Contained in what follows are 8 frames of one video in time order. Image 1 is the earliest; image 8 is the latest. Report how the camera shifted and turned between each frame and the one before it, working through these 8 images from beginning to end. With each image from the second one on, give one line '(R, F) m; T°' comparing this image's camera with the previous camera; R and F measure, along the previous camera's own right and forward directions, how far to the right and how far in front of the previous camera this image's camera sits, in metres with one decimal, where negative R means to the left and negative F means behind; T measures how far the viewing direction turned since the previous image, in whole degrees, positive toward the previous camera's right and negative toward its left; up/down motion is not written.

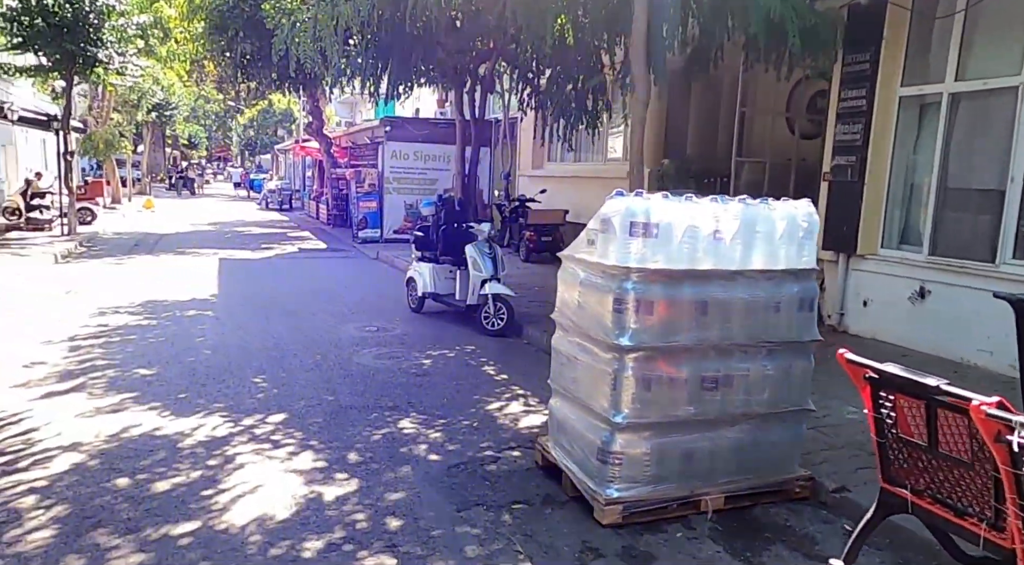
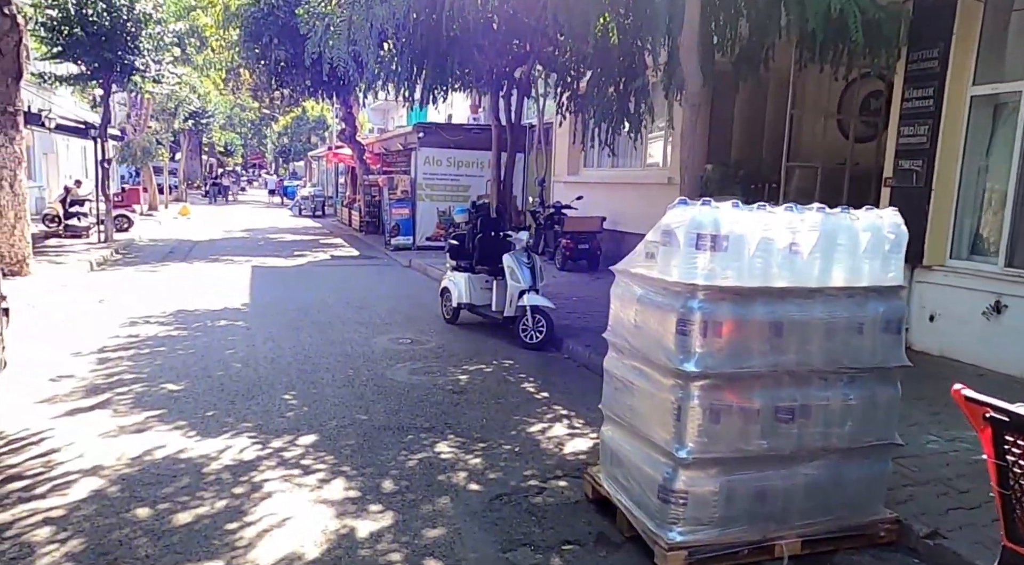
(-0.1, +0.4) m; -2°
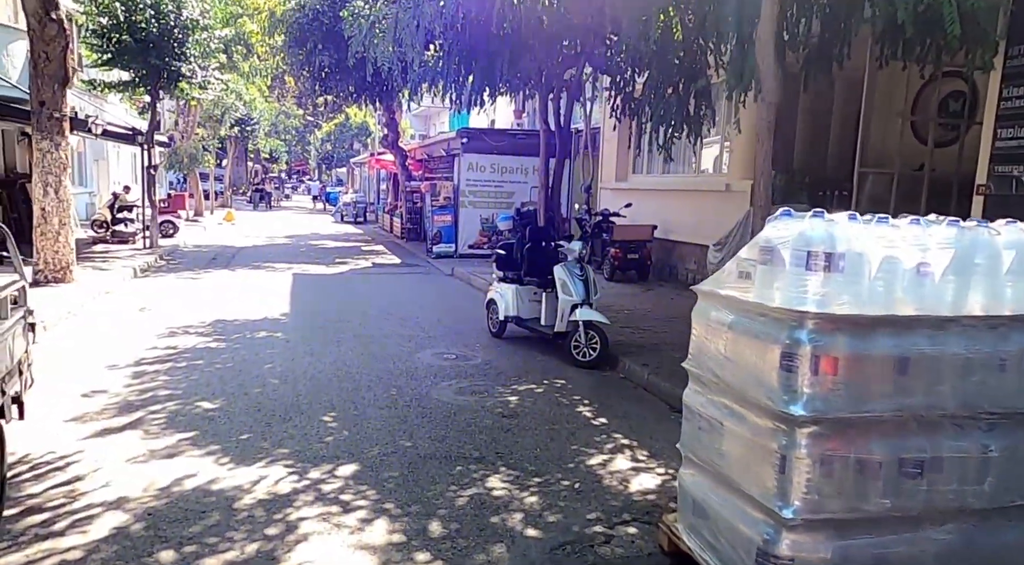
(-0.1, +0.5) m; -3°
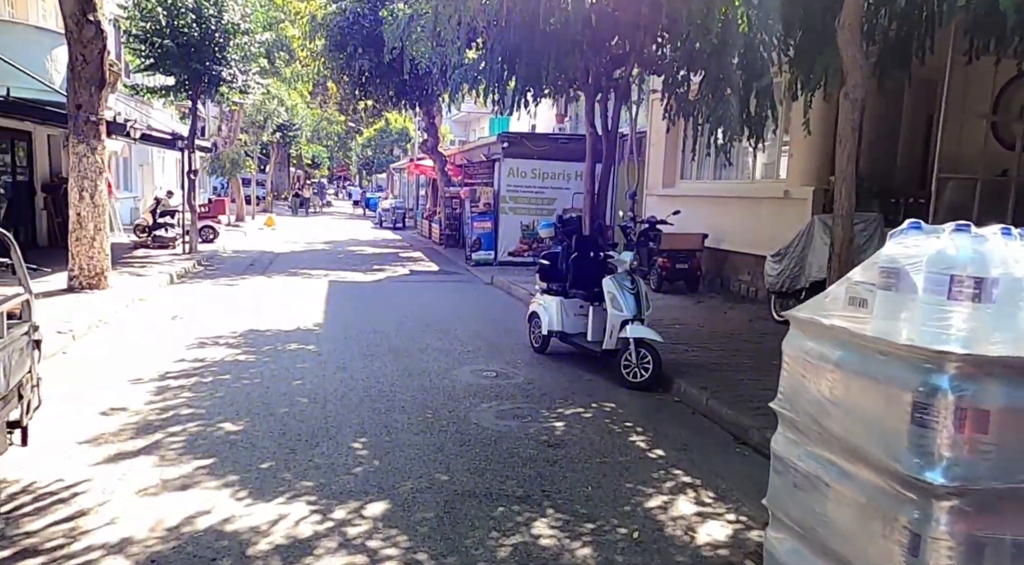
(-0.1, +0.6) m; -3°
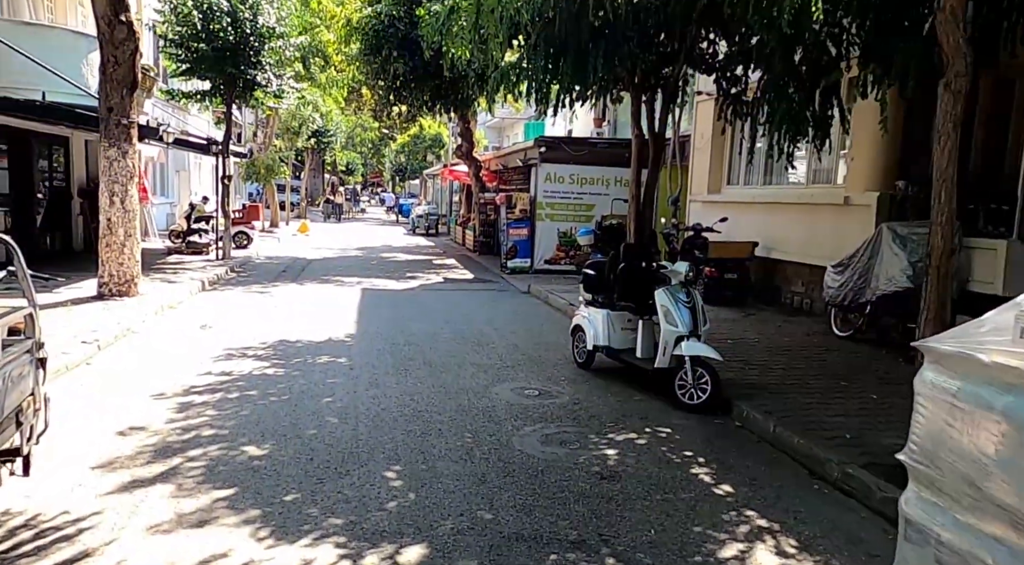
(-0.1, +0.5) m; -2°
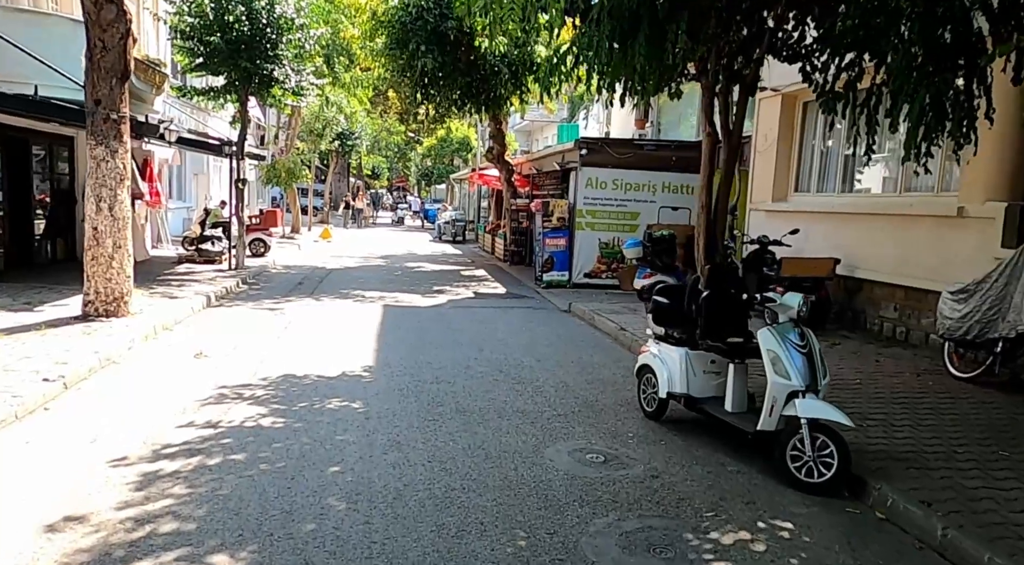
(-0.2, +1.6) m; -2°
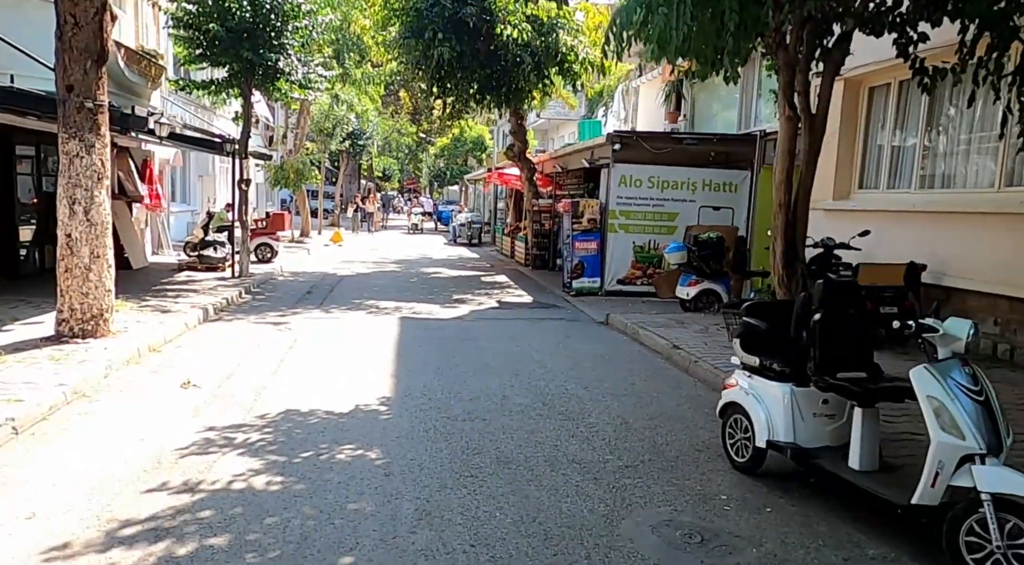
(-0.3, +1.4) m; -1°
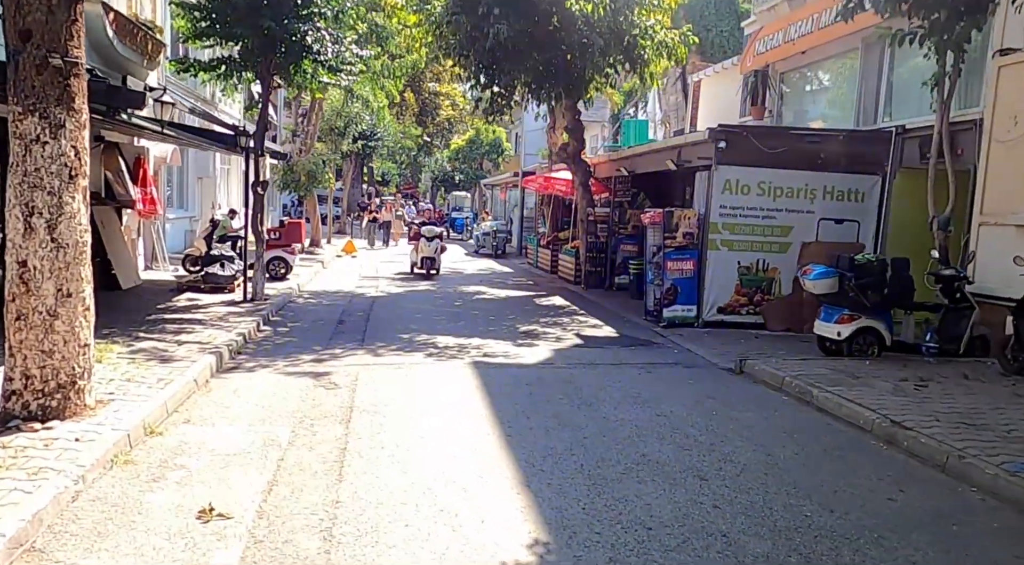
(-1.3, +2.9) m; +1°
